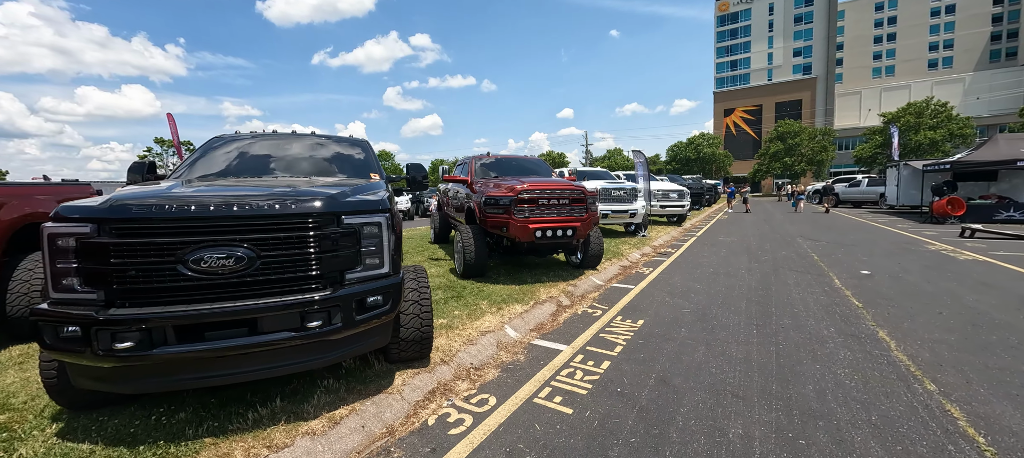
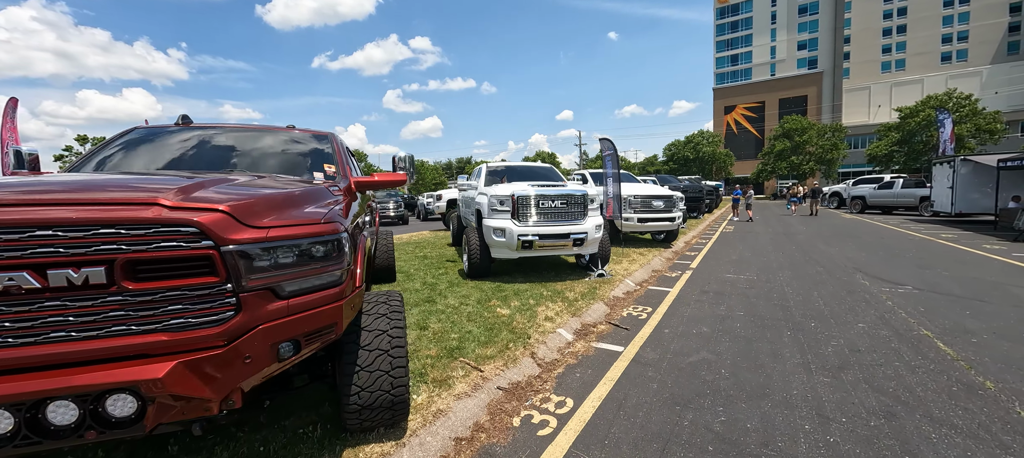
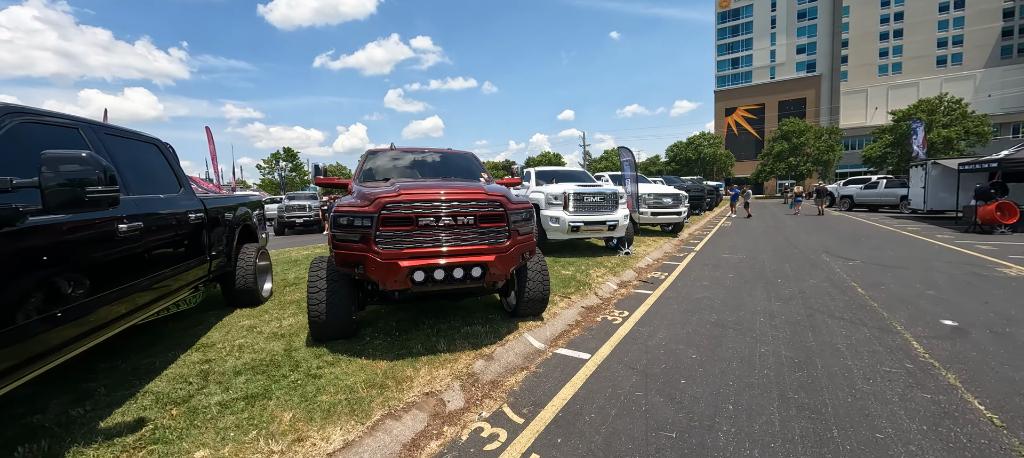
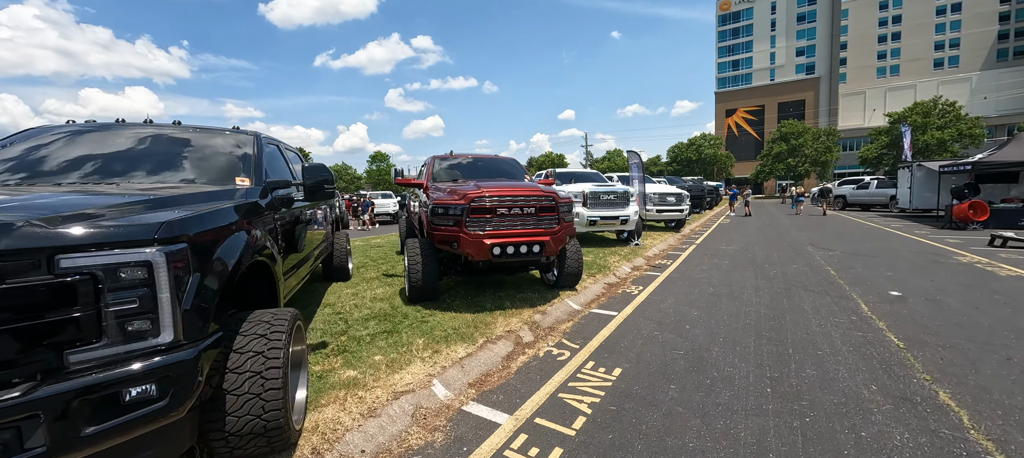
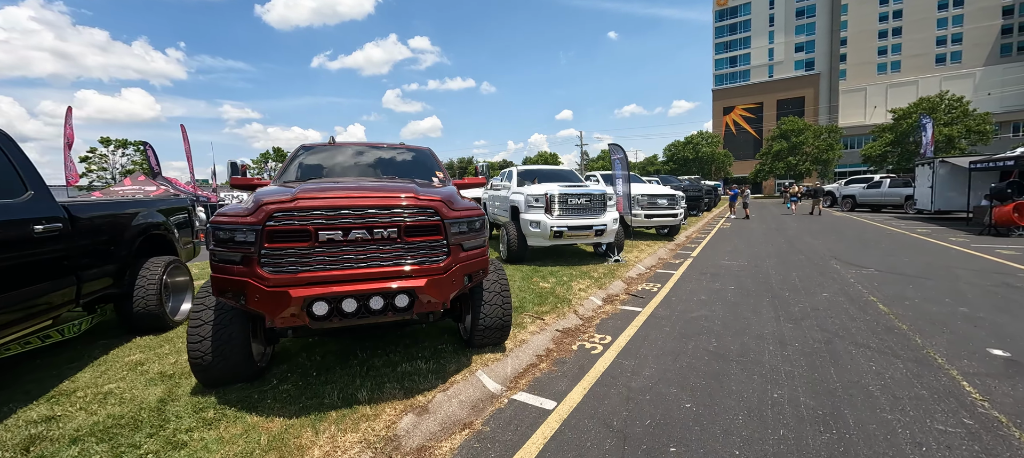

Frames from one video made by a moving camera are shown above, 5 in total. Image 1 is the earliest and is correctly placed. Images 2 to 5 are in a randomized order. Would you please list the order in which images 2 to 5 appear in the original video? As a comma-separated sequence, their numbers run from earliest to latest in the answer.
4, 3, 5, 2
